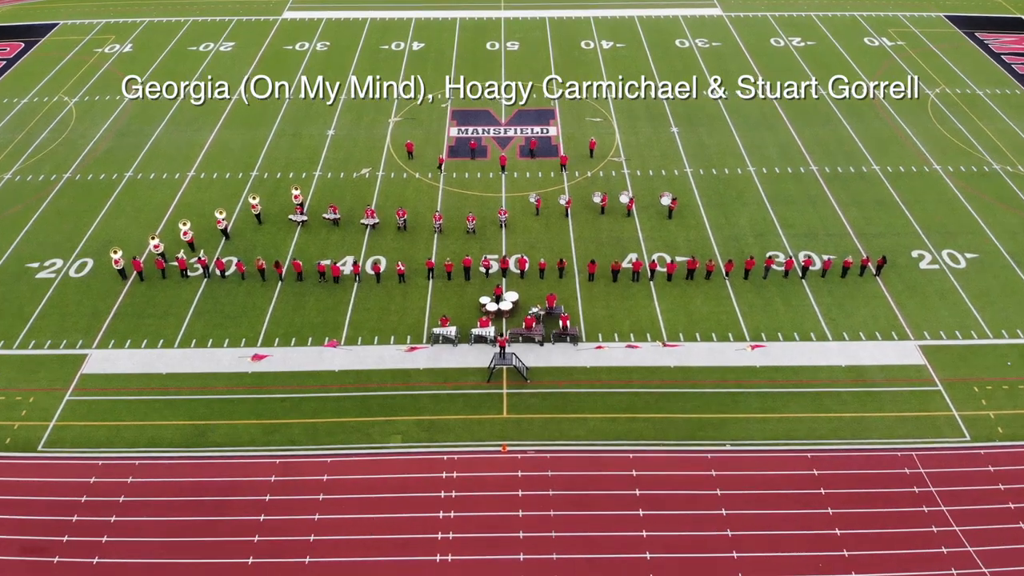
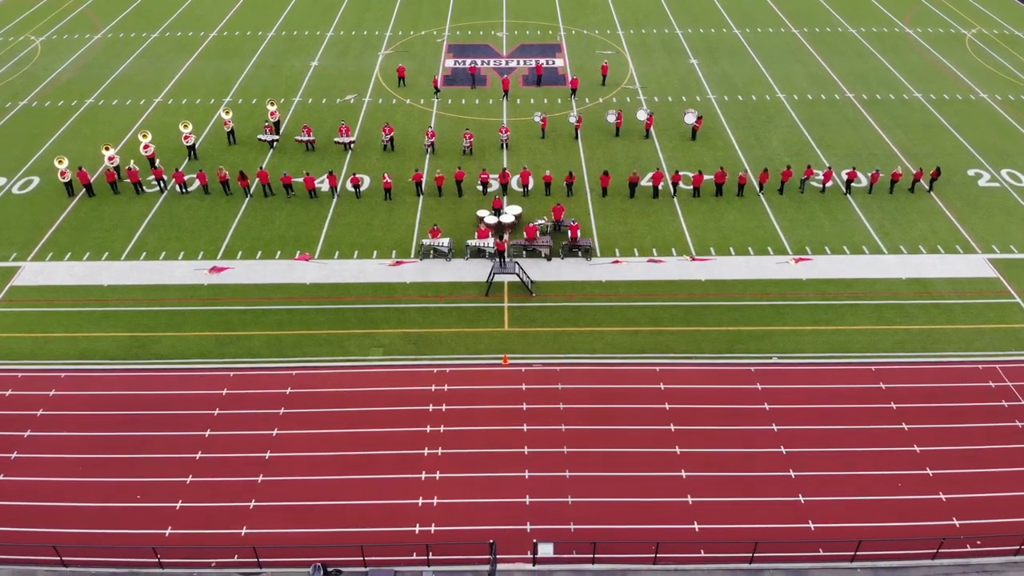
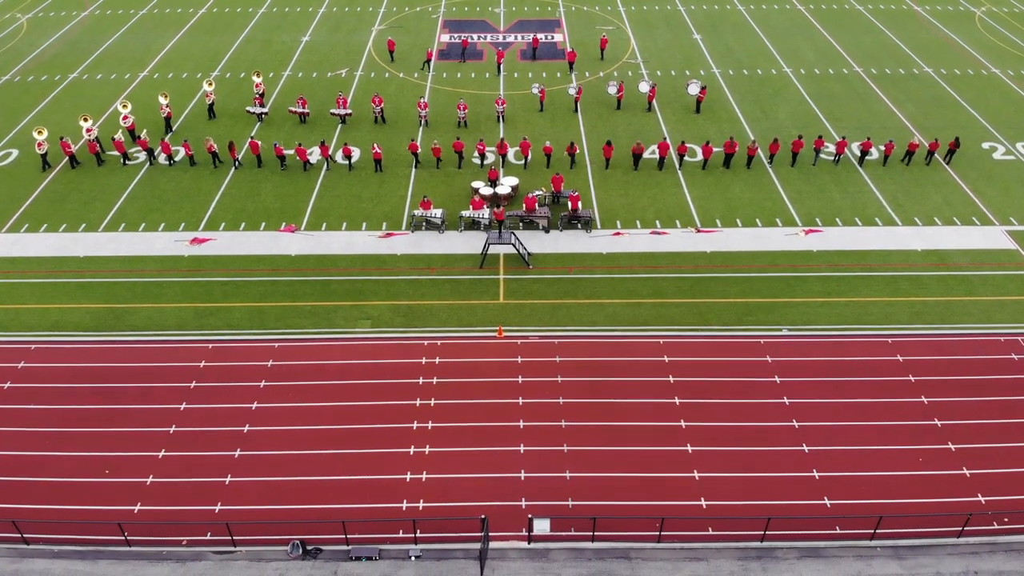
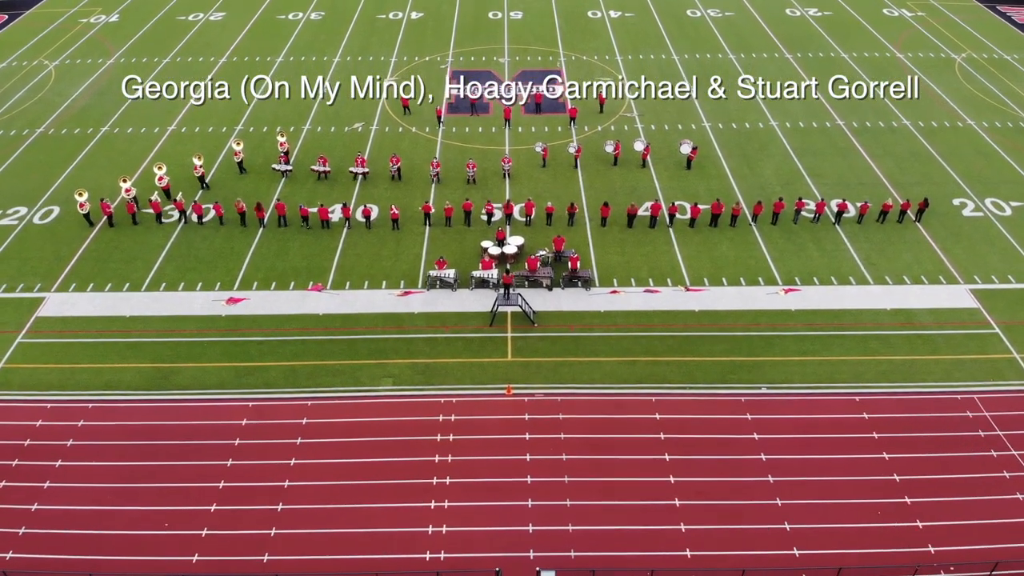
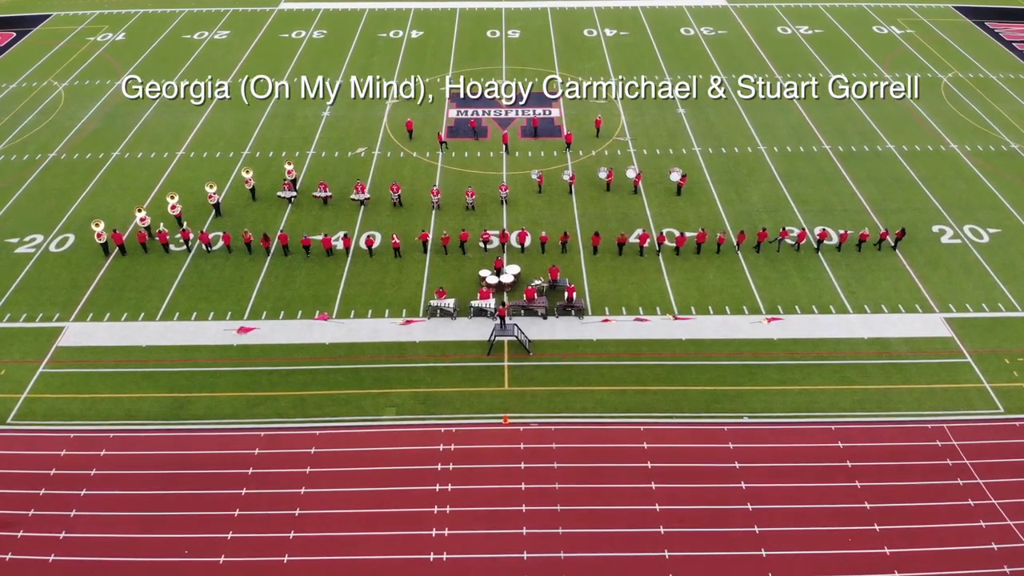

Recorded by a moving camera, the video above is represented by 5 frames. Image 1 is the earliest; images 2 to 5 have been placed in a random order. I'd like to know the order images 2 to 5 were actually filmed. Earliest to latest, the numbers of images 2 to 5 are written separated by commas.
5, 4, 2, 3
